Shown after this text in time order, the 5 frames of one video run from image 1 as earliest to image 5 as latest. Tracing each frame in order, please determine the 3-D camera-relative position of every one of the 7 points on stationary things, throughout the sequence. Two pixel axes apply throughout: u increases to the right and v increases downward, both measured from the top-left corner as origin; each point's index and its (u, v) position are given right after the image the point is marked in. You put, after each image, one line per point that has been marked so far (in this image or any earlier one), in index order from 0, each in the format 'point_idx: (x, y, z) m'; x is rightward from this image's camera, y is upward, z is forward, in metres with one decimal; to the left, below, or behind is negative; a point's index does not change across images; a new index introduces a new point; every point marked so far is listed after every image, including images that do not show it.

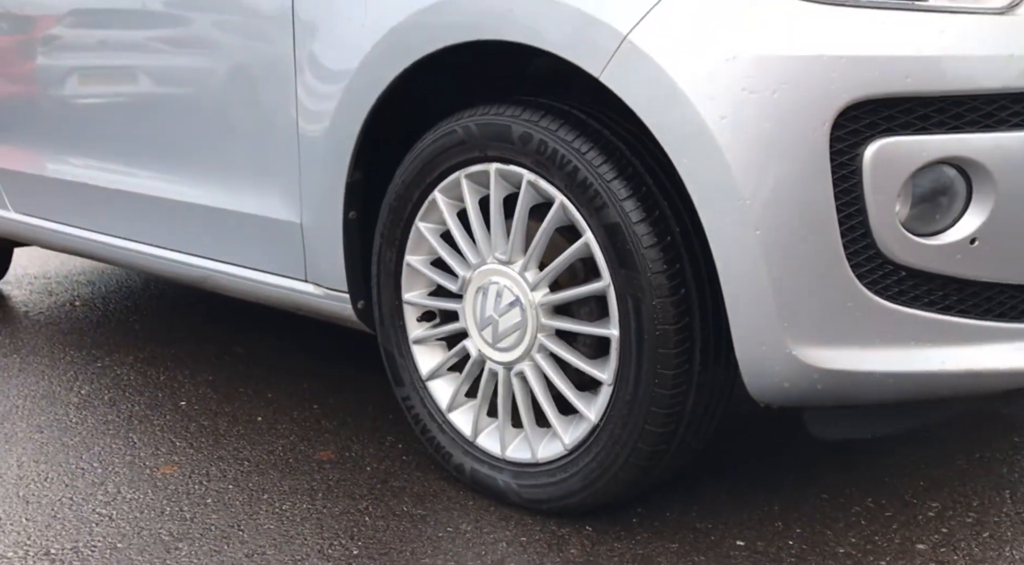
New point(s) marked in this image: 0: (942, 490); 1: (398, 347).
0: (+0.7, -0.3, +1.5) m
1: (-0.2, -0.1, +1.7) m
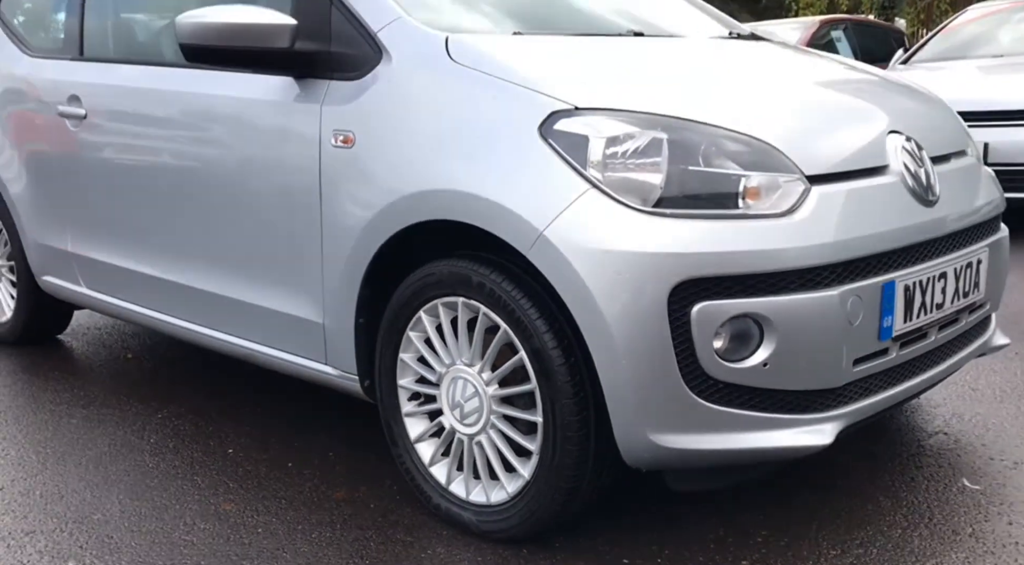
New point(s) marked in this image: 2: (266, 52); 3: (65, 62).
0: (+0.6, -0.6, +2.2) m
1: (-0.3, -0.3, +2.4) m
2: (-0.6, +0.6, +2.4) m
3: (-1.6, +0.8, +3.4) m
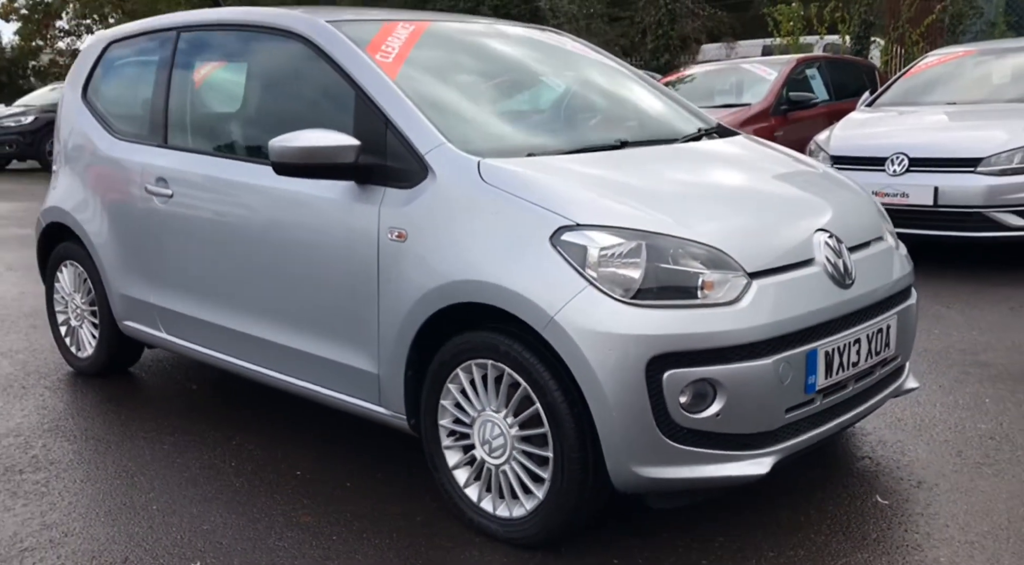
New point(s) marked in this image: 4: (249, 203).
0: (+0.7, -0.8, +2.9) m
1: (-0.2, -0.5, +3.1) m
2: (-0.6, +0.4, +3.1) m
3: (-1.6, +0.6, +4.1) m
4: (-1.0, +0.3, +3.6) m
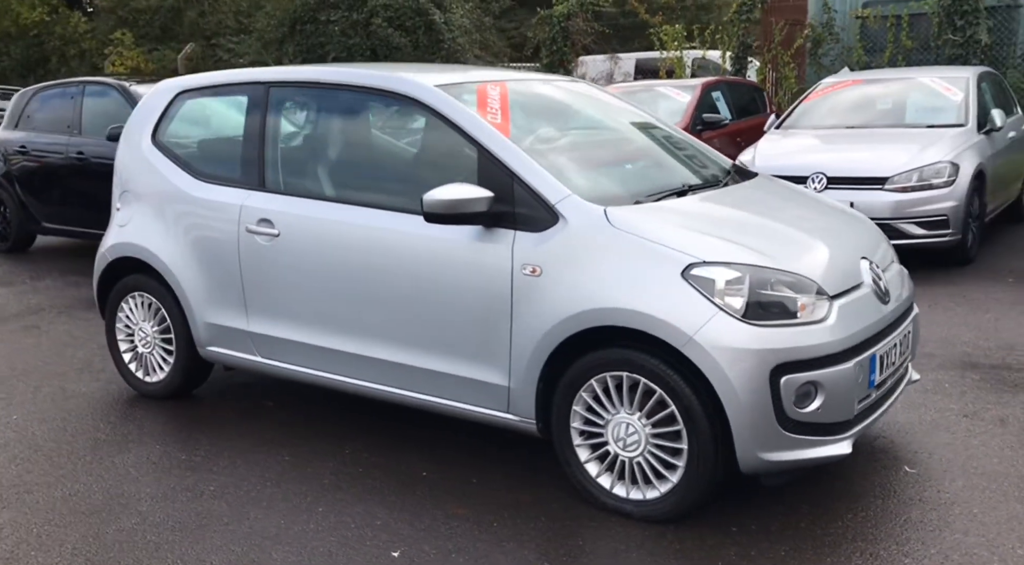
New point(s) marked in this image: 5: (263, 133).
0: (+1.1, -0.8, +3.7) m
1: (+0.2, -0.6, +3.7) m
2: (-0.1, +0.3, +3.7) m
3: (-1.3, +0.5, +4.5) m
4: (-0.6, +0.2, +4.1) m
5: (-1.2, +0.7, +4.5) m
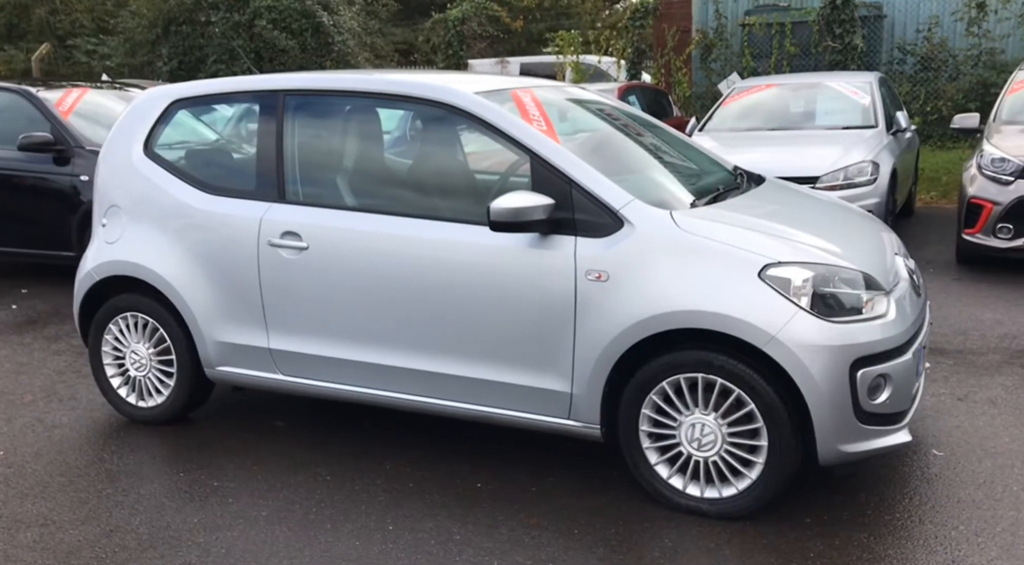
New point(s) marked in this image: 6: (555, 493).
0: (+1.4, -0.8, +3.9) m
1: (+0.5, -0.7, +3.7) m
2: (+0.1, +0.2, +3.7) m
3: (-1.1, +0.4, +4.3) m
4: (-0.4, +0.1, +4.0) m
5: (-1.1, +0.6, +4.3) m
6: (+0.2, -0.9, +3.9) m
